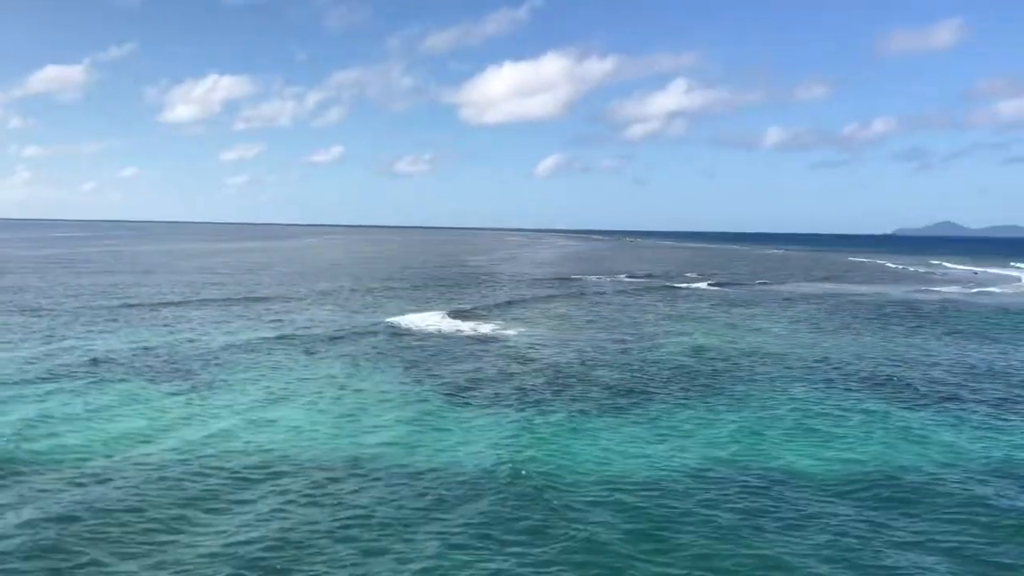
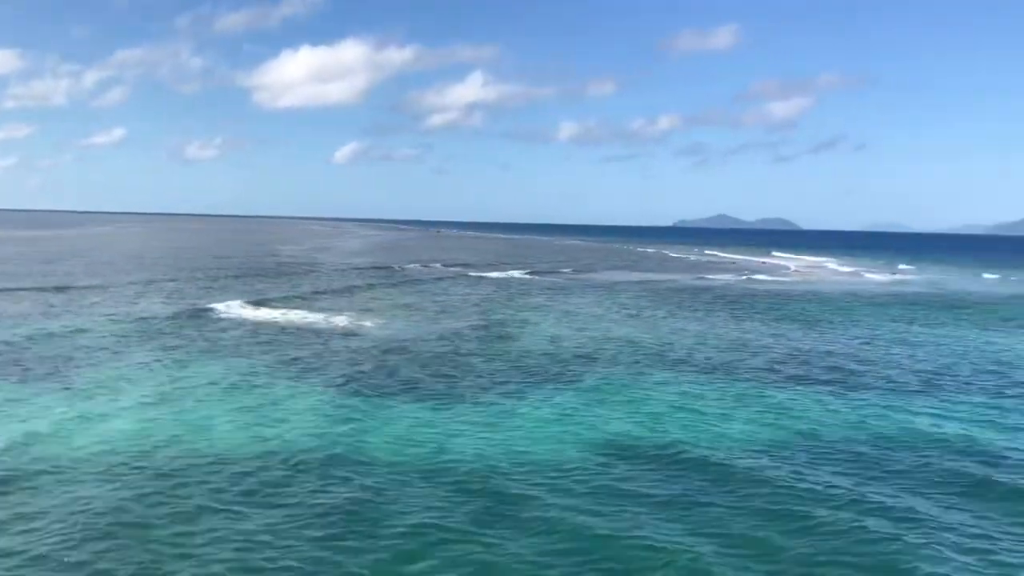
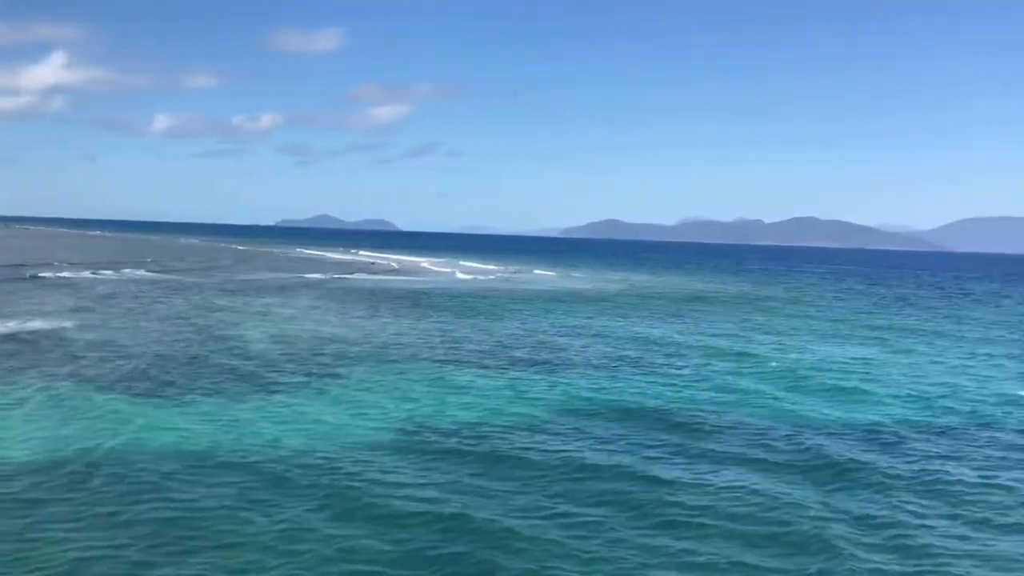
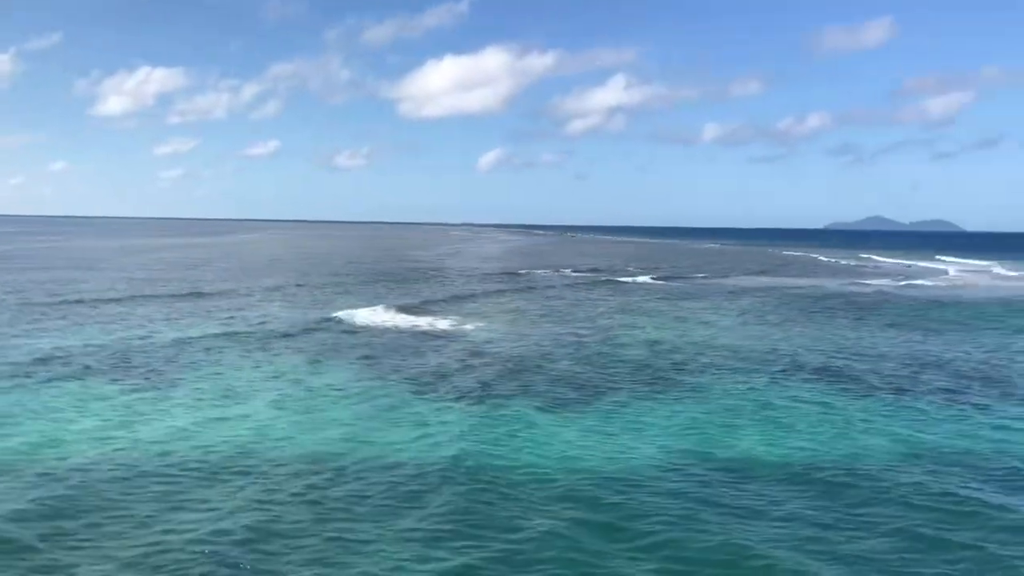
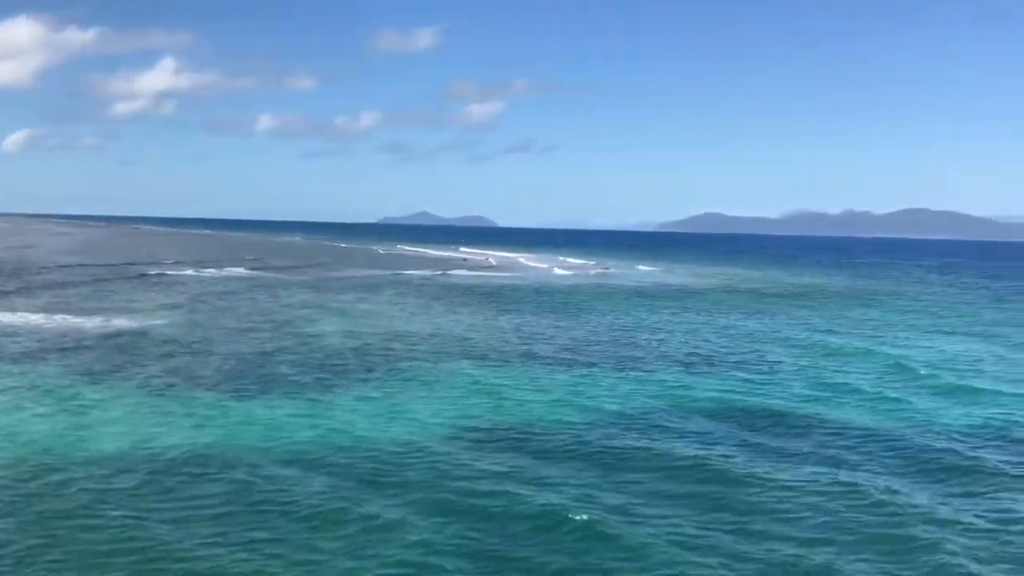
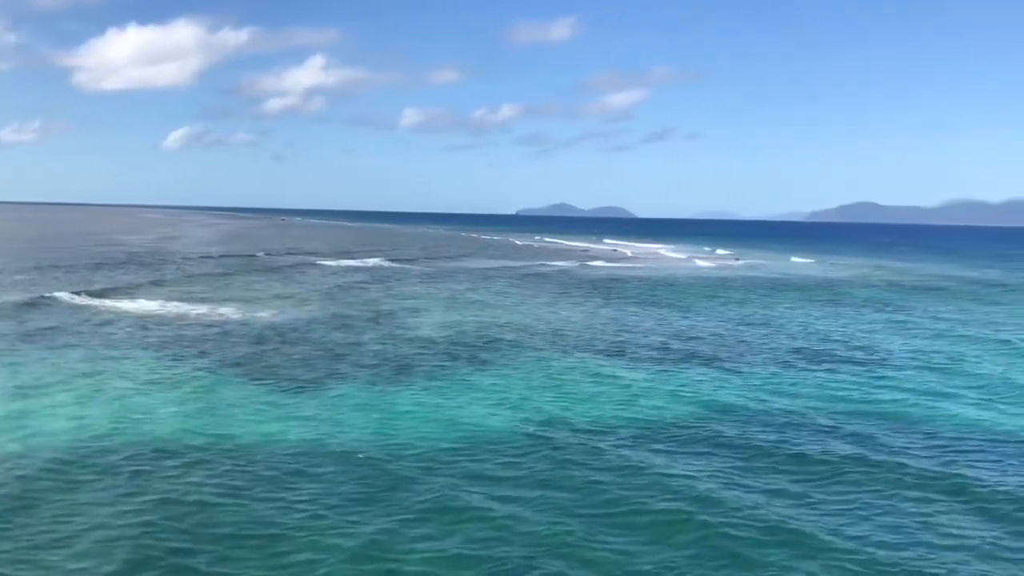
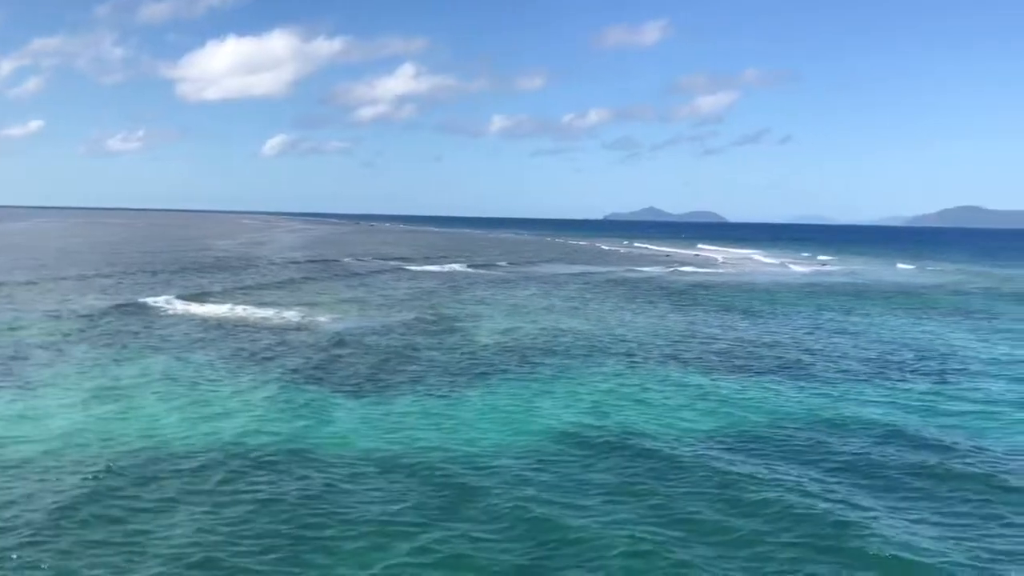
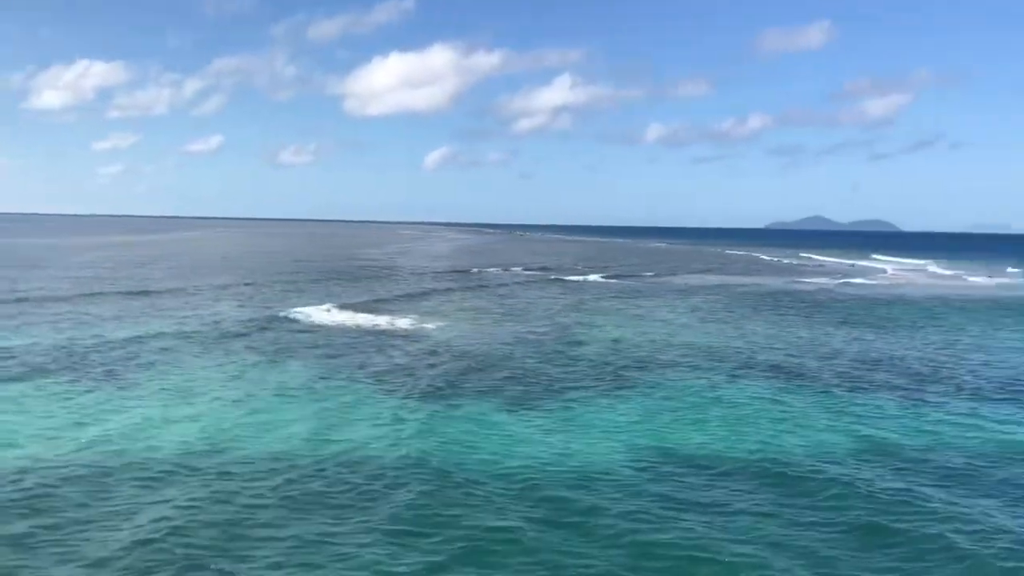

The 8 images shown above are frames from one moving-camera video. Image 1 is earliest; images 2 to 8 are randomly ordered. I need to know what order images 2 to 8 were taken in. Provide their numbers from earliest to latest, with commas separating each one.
4, 8, 2, 7, 6, 5, 3
